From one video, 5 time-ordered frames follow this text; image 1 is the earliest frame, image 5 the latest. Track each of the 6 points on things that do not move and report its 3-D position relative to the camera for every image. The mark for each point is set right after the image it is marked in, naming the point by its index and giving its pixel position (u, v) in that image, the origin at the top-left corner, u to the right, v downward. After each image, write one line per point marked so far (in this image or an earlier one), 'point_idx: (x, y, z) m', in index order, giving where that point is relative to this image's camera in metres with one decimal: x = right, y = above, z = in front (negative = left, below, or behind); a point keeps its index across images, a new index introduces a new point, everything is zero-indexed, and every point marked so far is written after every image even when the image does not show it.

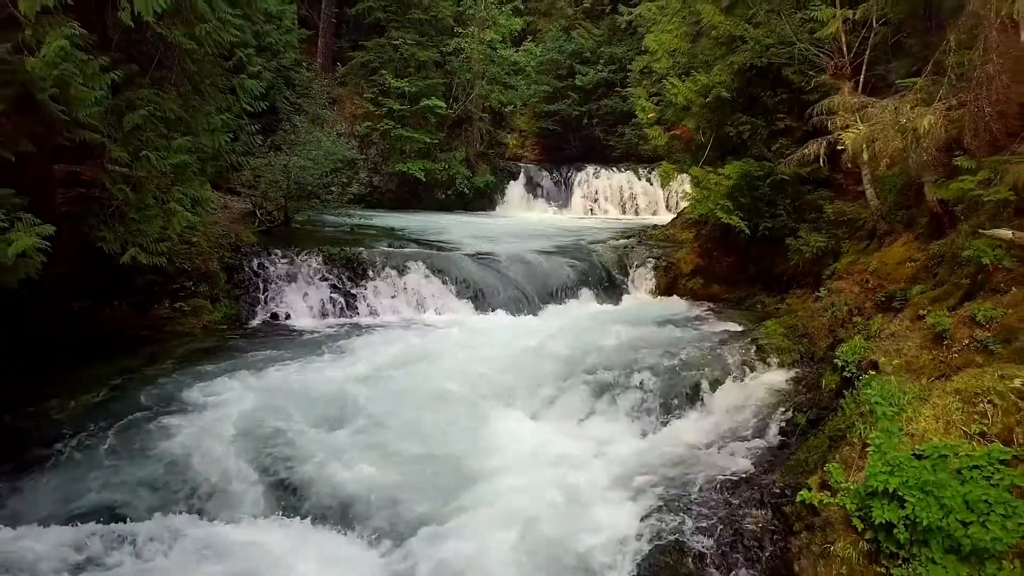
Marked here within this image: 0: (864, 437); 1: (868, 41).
0: (+2.3, -1.0, +3.6) m
1: (+4.3, +3.0, +6.5) m
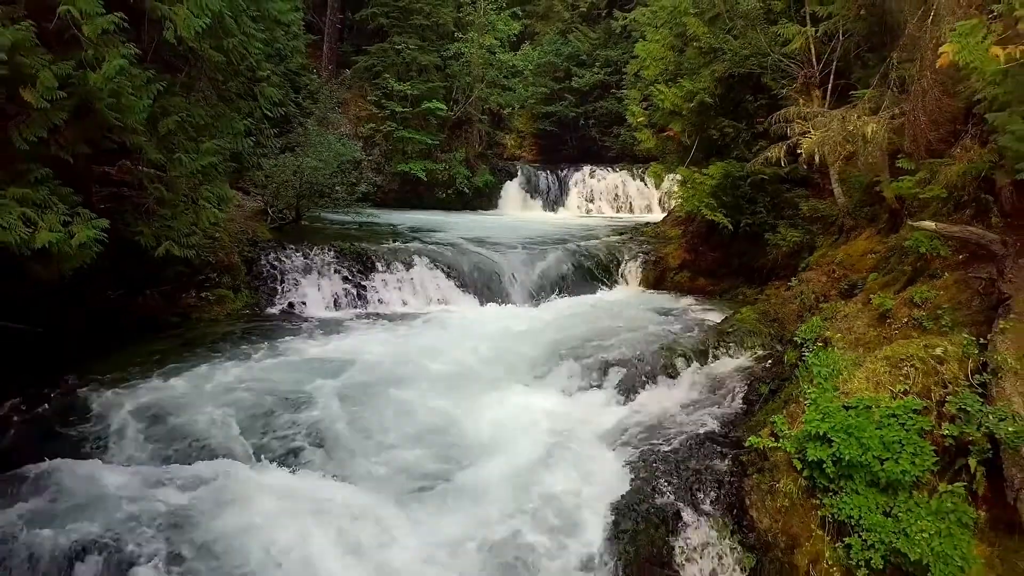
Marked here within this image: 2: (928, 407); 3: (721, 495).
0: (+2.2, -0.8, +4.2) m
1: (+4.3, +3.1, +7.1) m
2: (+2.8, -0.8, +3.6) m
3: (+1.5, -1.5, +3.9) m
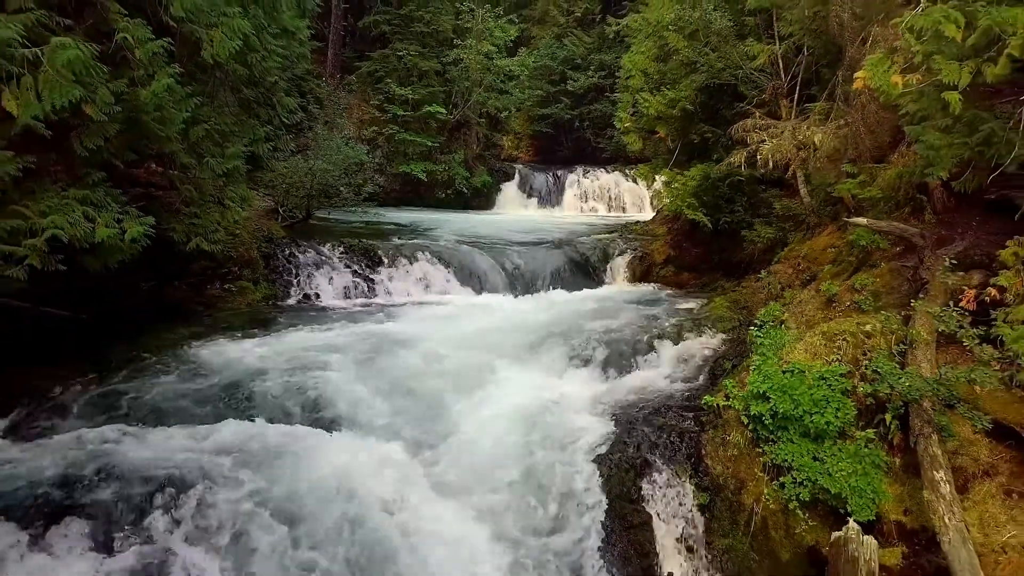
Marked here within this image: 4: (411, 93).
0: (+2.2, -0.7, +4.9) m
1: (+4.2, +3.2, +7.8) m
2: (+2.8, -0.7, +4.3) m
3: (+1.5, -1.4, +4.6) m
4: (-3.2, +6.3, +17.0) m
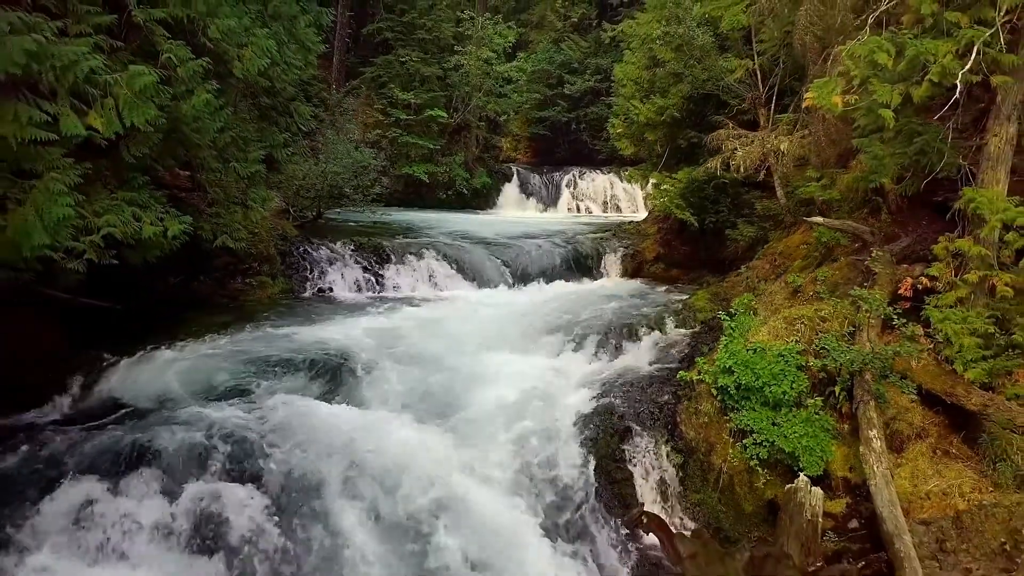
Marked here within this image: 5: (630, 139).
0: (+2.2, -0.6, +5.5) m
1: (+4.2, +3.3, +8.5) m
2: (+2.8, -0.6, +5.0) m
3: (+1.5, -1.3, +5.2) m
4: (-3.3, +6.3, +17.6) m
5: (+2.4, +3.1, +10.9) m
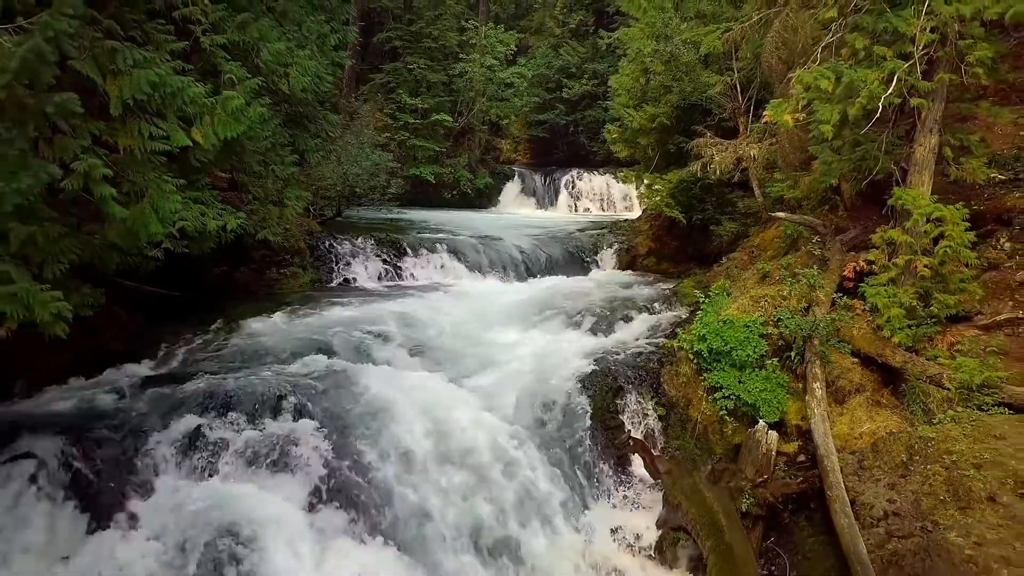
0: (+2.3, -0.4, +6.6) m
1: (+4.3, +3.5, +9.5) m
2: (+2.9, -0.4, +6.0) m
3: (+1.6, -1.1, +6.2) m
4: (-3.2, +6.5, +18.6) m
5: (+2.5, +3.3, +11.9) m
